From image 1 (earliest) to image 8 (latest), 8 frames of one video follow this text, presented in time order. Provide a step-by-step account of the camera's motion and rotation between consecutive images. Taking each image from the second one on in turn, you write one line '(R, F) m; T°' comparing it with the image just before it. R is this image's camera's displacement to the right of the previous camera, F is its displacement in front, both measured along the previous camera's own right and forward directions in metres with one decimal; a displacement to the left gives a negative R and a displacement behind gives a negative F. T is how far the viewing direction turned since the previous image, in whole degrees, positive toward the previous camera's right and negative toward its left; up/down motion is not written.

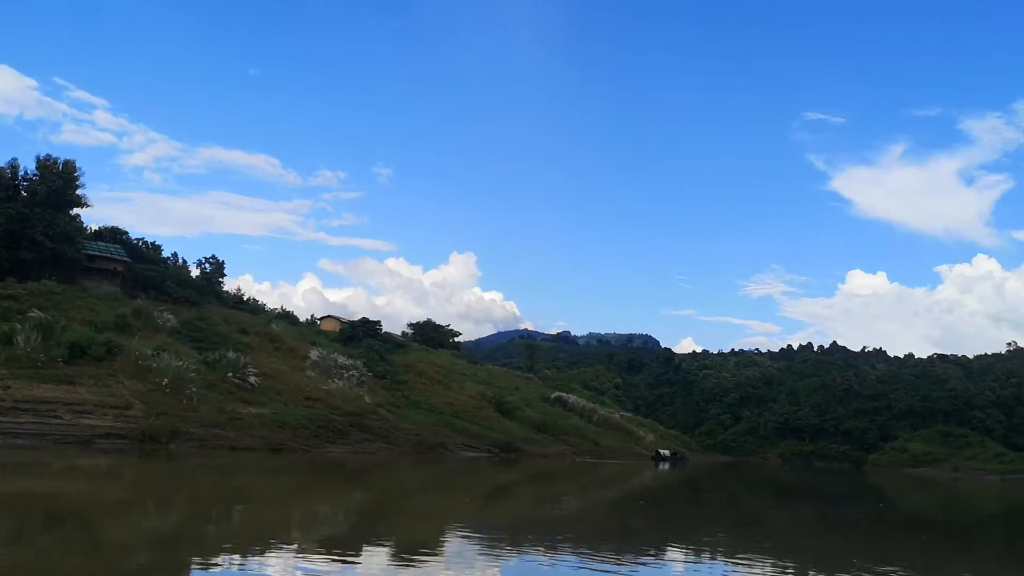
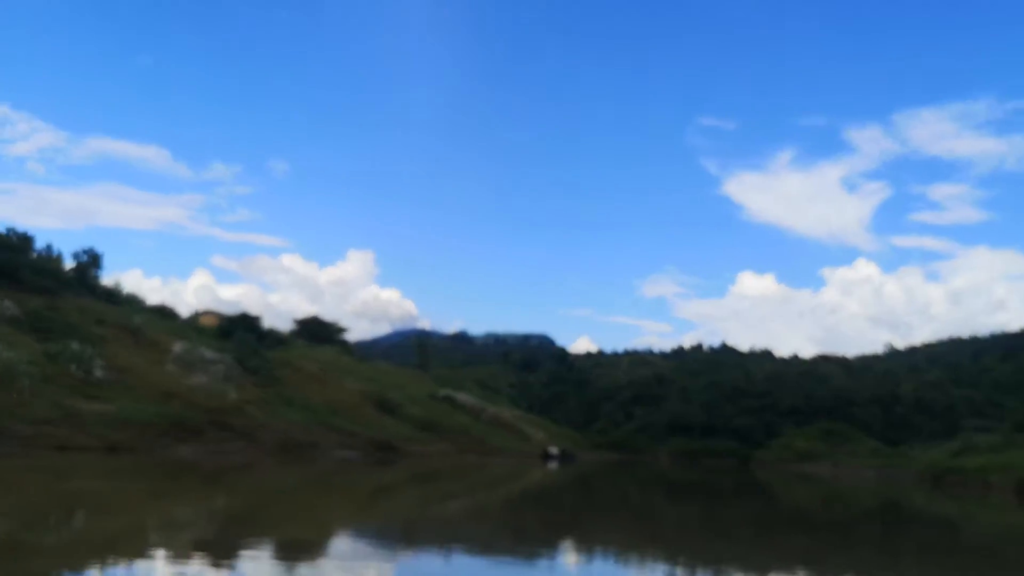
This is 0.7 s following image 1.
(+0.4, +1.0) m; +6°
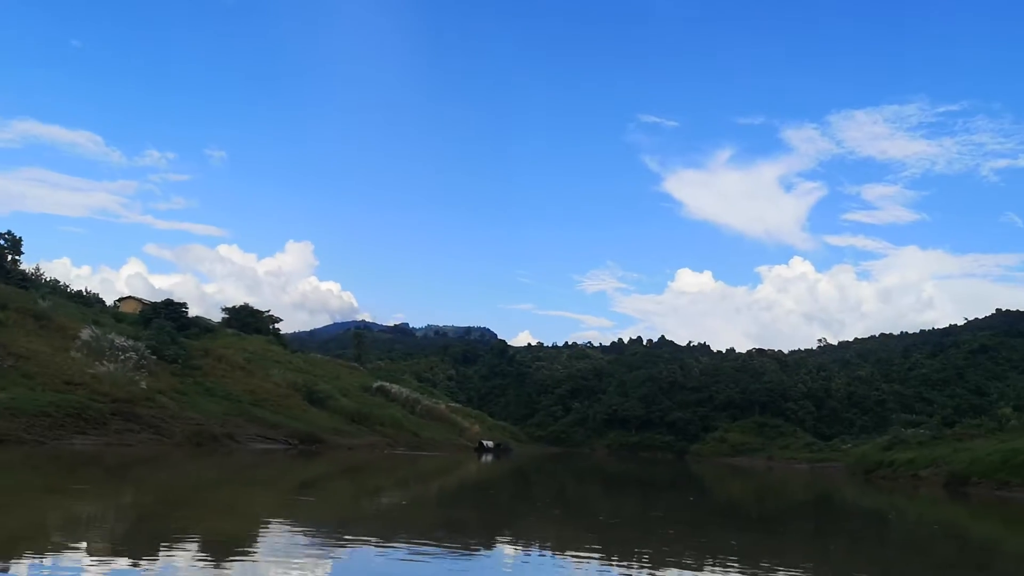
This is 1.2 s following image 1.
(+0.2, +0.8) m; +4°
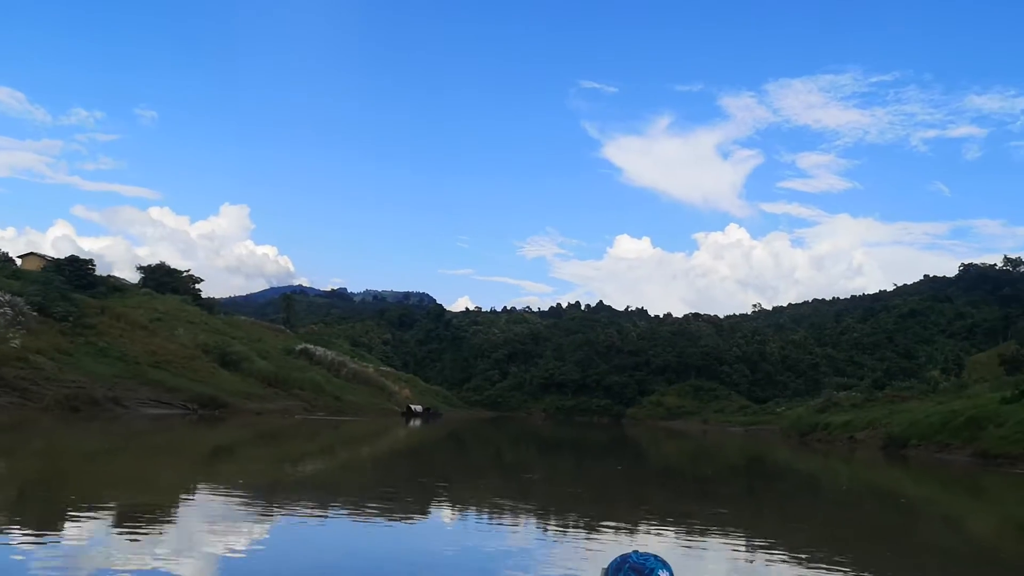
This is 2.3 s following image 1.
(+0.4, +1.6) m; +4°
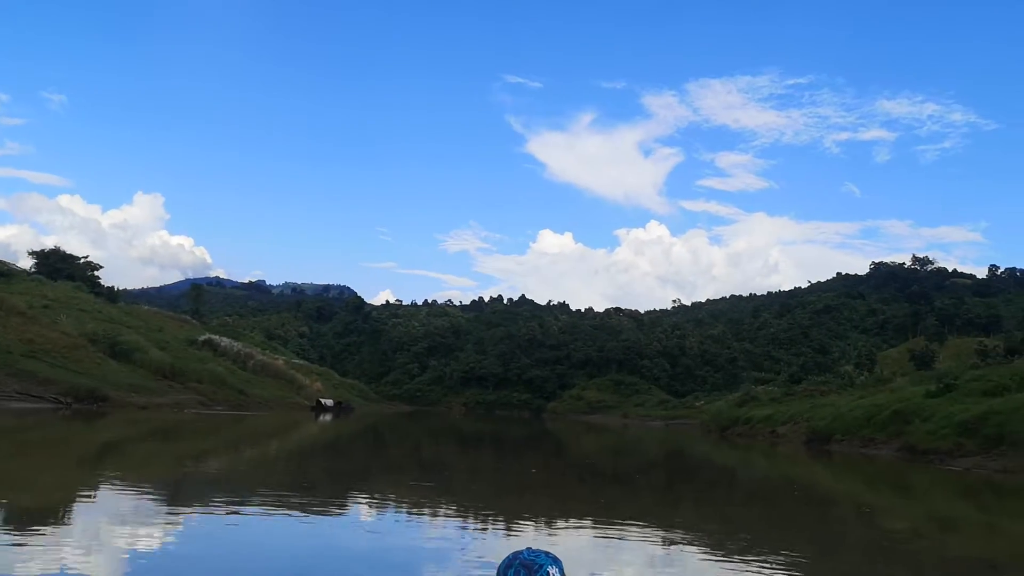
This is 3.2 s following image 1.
(+0.2, +1.4) m; +5°
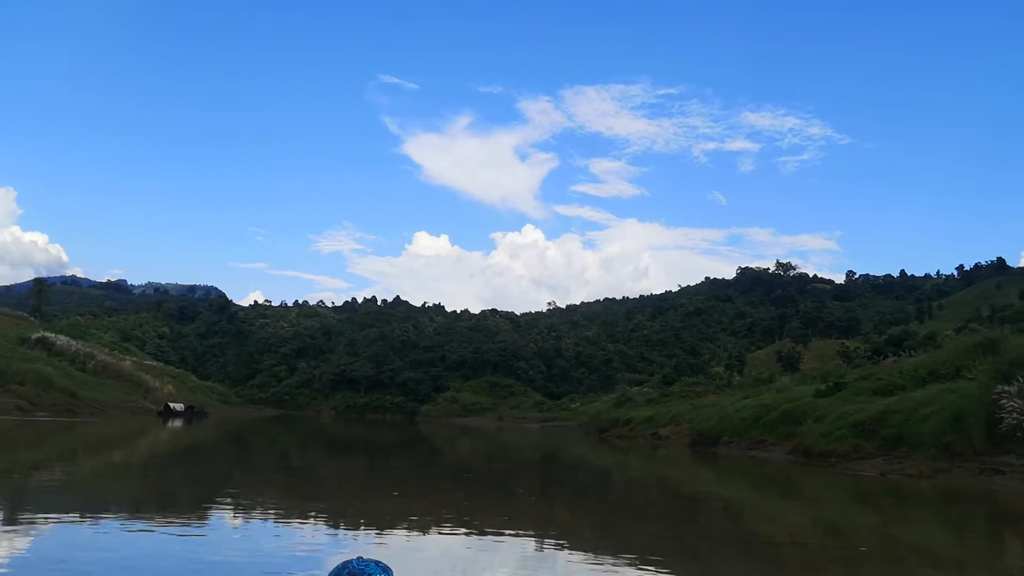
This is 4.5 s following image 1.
(+0.1, +2.0) m; +7°
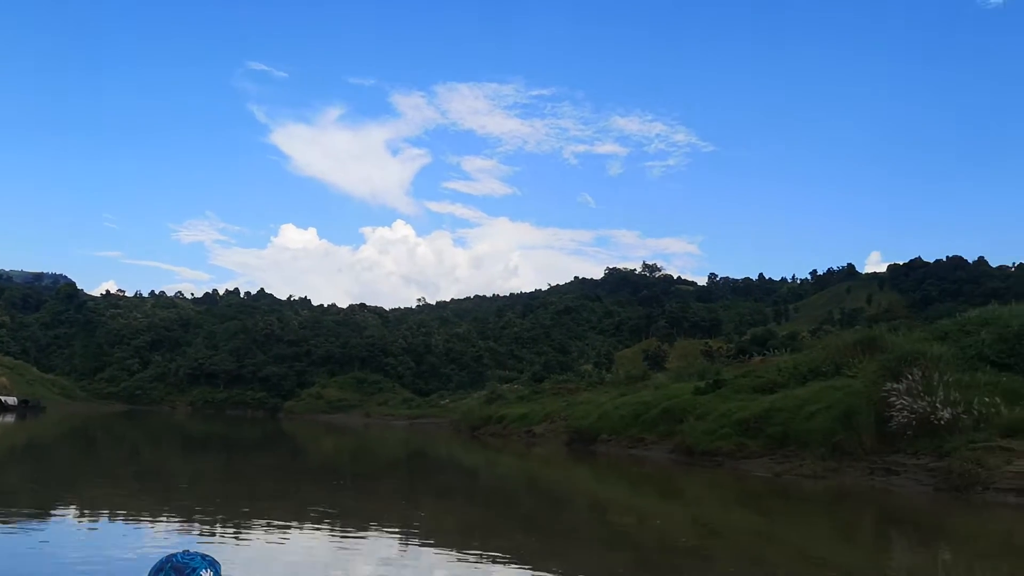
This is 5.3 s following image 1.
(-0.1, +1.2) m; +8°
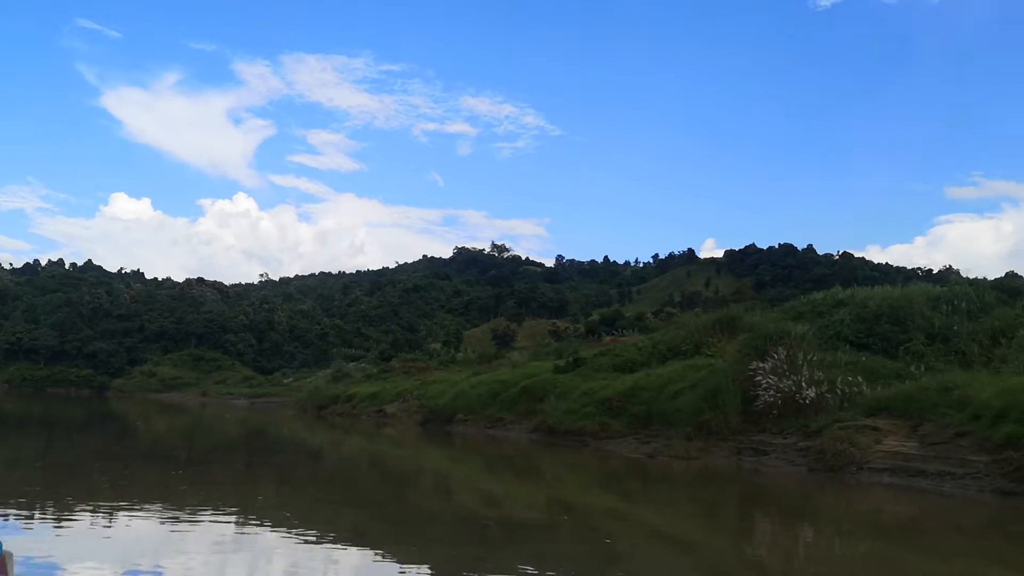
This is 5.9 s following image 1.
(-0.2, +0.9) m; +9°
